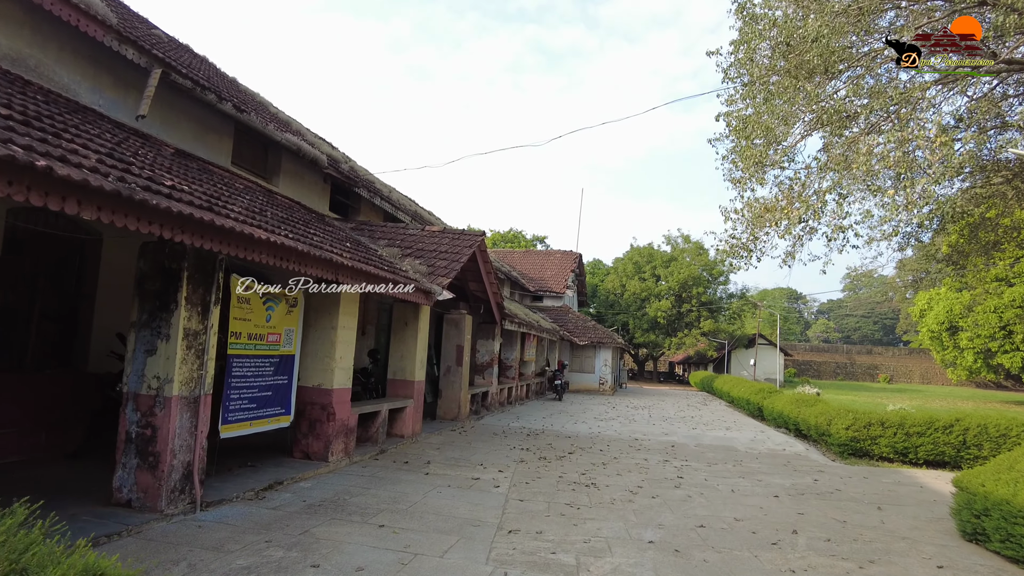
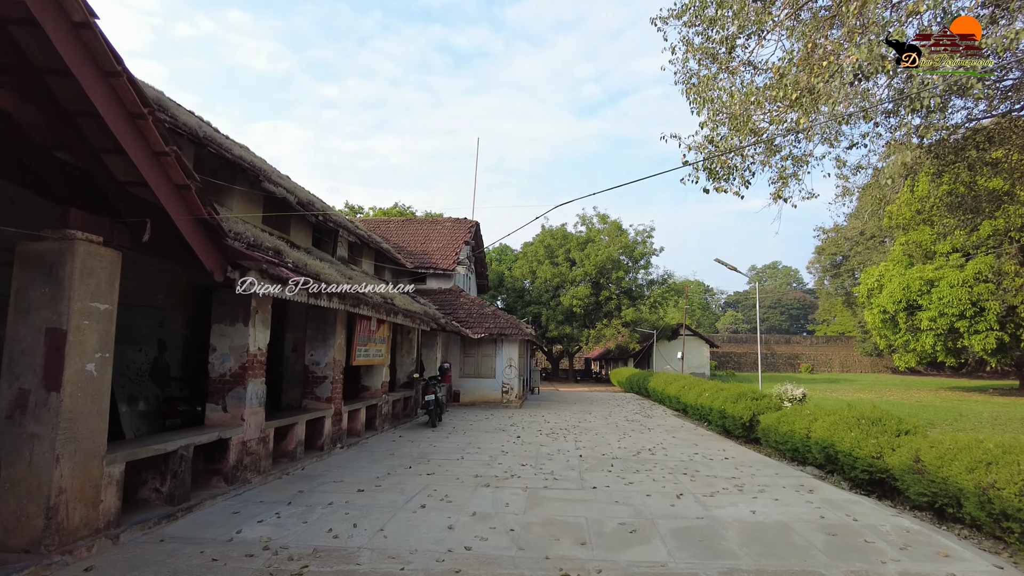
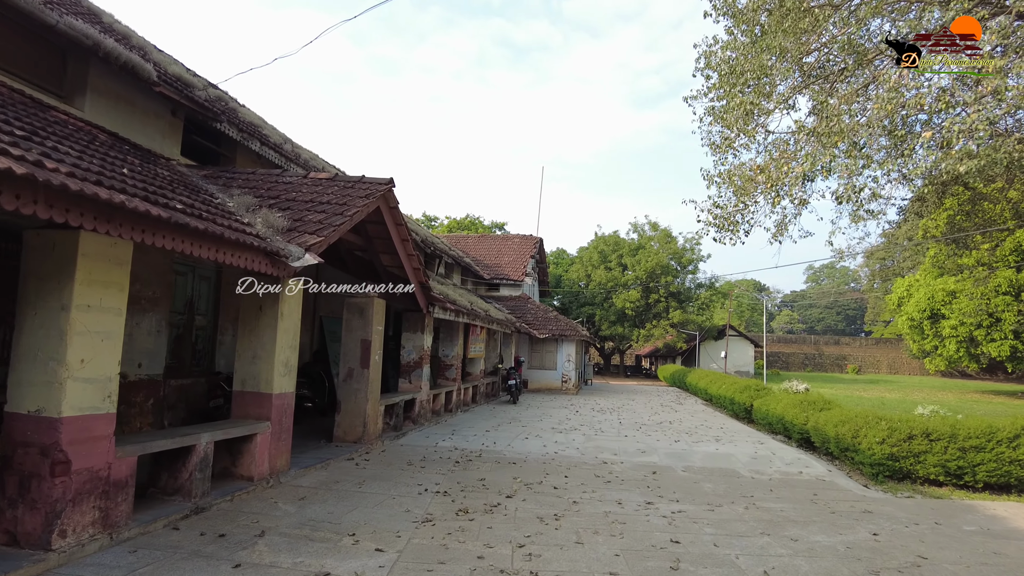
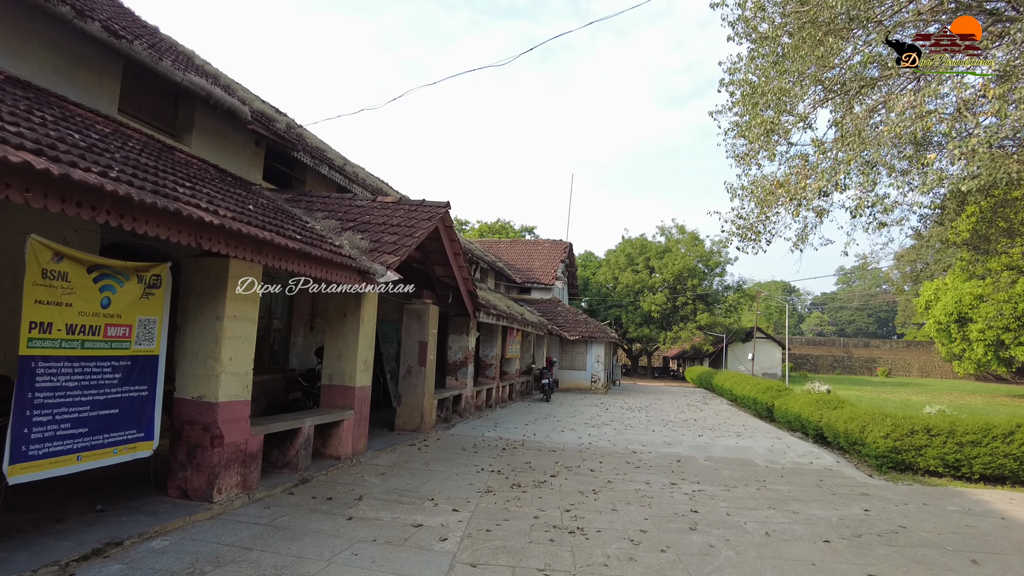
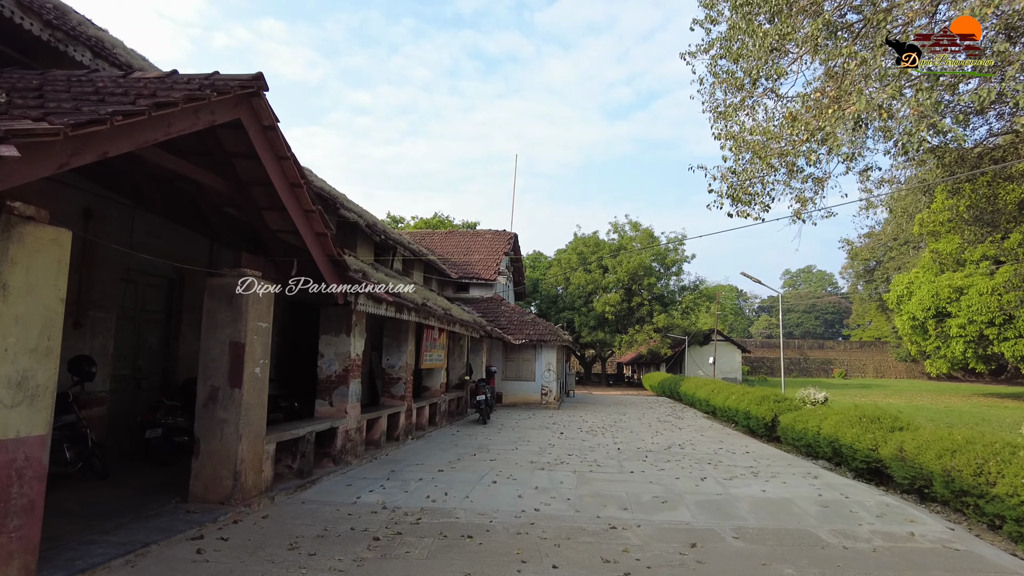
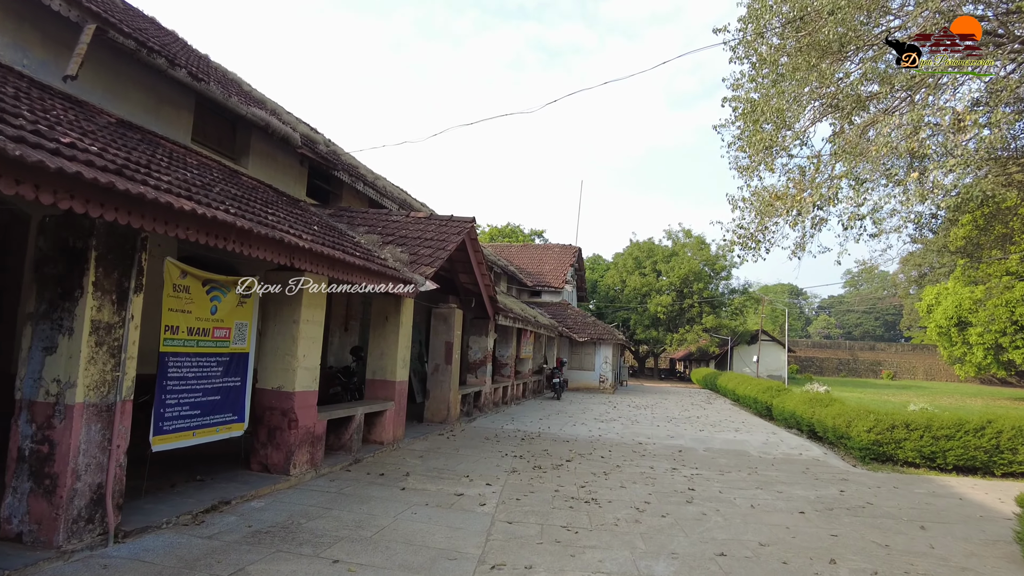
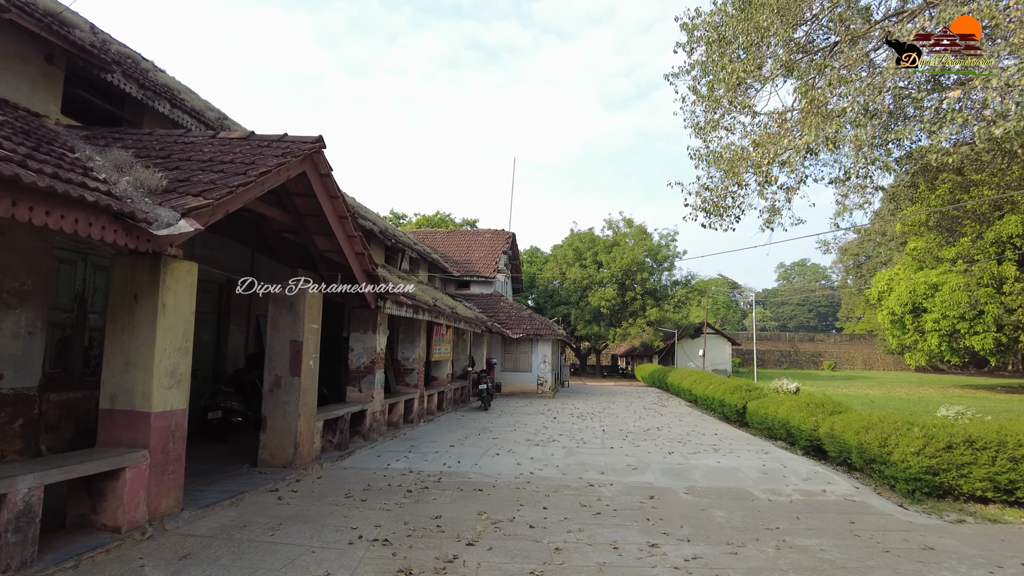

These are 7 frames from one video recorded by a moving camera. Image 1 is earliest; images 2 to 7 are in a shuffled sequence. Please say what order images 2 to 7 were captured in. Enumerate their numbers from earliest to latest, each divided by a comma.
6, 4, 3, 7, 5, 2
